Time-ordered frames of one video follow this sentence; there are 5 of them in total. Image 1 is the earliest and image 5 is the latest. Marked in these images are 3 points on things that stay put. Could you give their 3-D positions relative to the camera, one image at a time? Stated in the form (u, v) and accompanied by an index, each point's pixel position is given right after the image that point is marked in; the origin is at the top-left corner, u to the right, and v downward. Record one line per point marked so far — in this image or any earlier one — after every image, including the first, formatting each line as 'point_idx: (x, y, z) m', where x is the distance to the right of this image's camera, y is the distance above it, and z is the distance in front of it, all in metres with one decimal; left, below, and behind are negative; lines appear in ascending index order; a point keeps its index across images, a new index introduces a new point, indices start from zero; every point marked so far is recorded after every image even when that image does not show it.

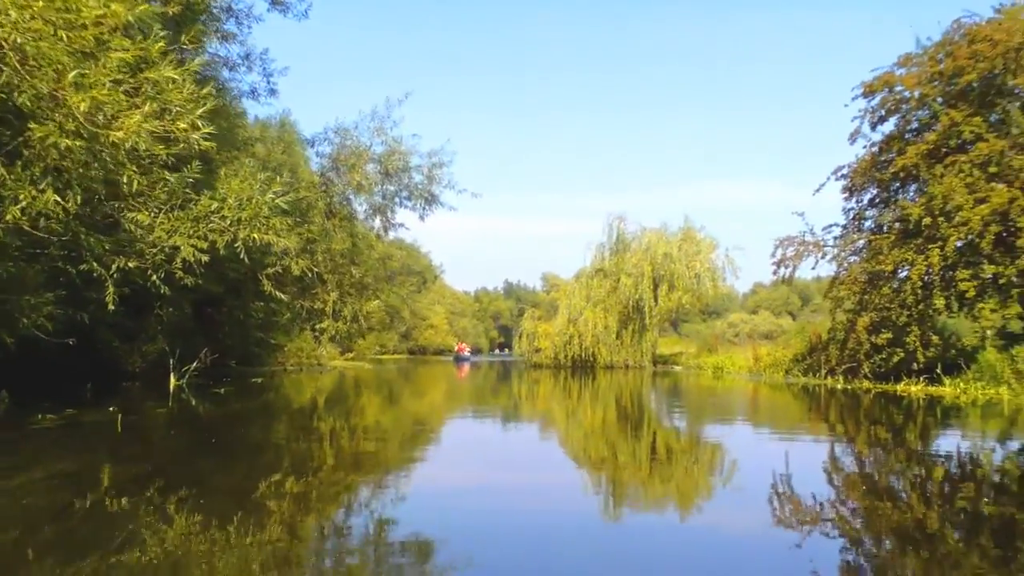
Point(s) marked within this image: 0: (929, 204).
0: (+6.4, +1.3, +12.3) m
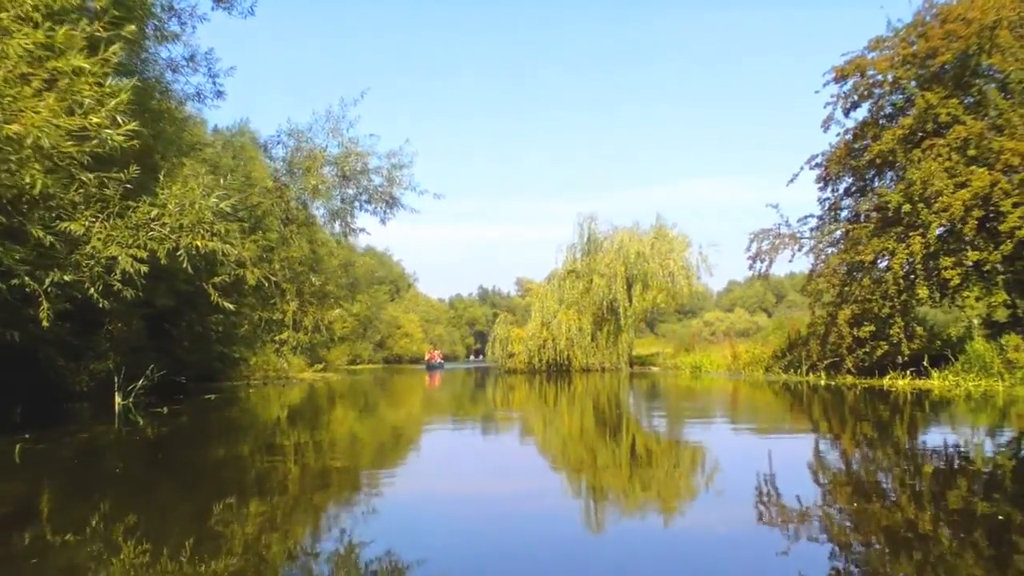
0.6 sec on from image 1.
0: (+5.8, +1.4, +11.9) m
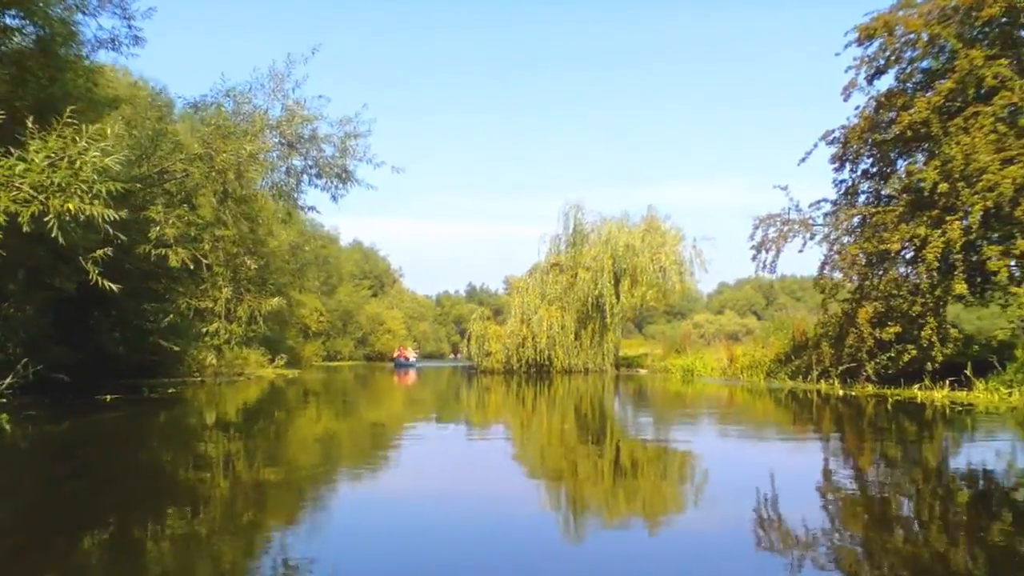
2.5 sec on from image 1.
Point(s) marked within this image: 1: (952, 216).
0: (+5.4, +1.5, +10.1) m
1: (+5.3, +0.9, +9.8) m
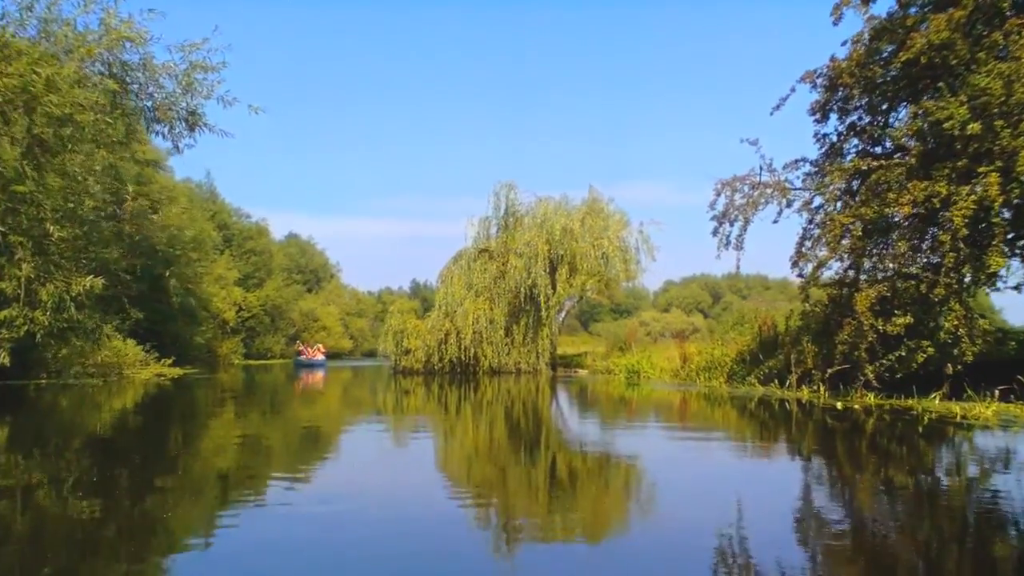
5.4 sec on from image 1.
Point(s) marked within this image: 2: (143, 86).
0: (+4.3, +1.7, +7.5) m
1: (+4.2, +1.1, +7.3) m
2: (-5.0, +2.7, +10.5) m
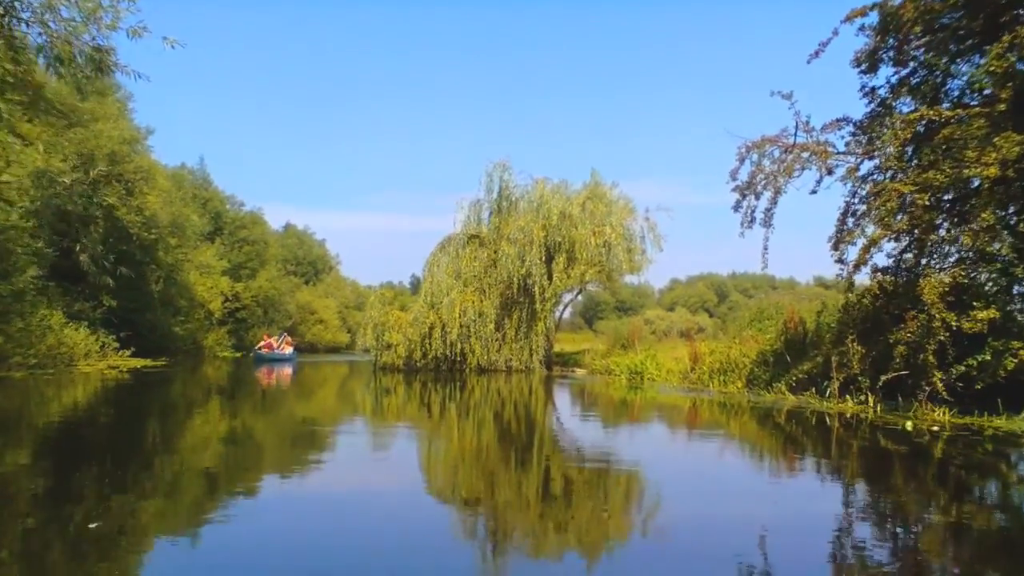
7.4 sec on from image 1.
0: (+4.1, +1.8, +5.7) m
1: (+4.0, +1.2, +5.5) m
2: (-5.2, +2.9, +8.7) m
